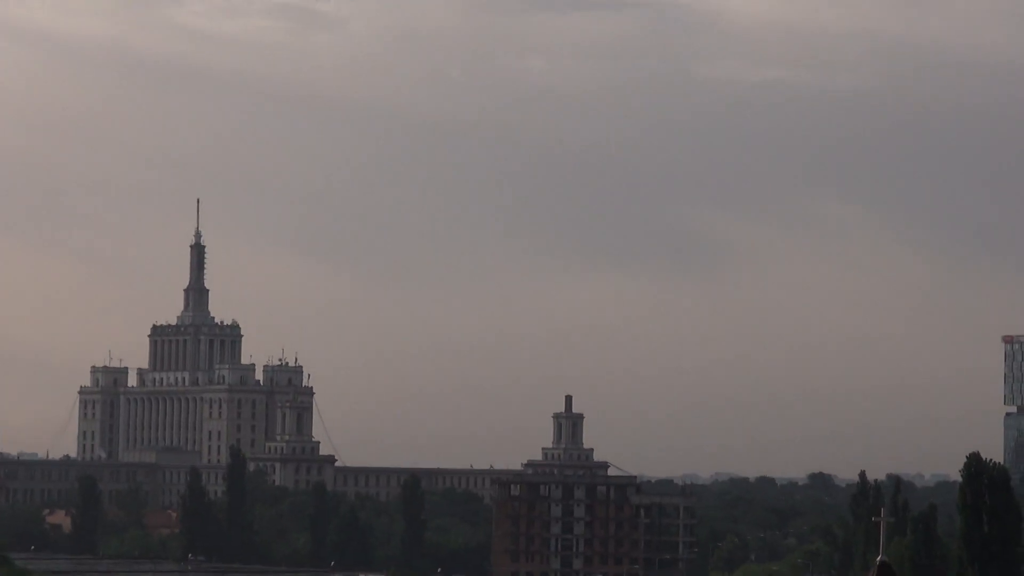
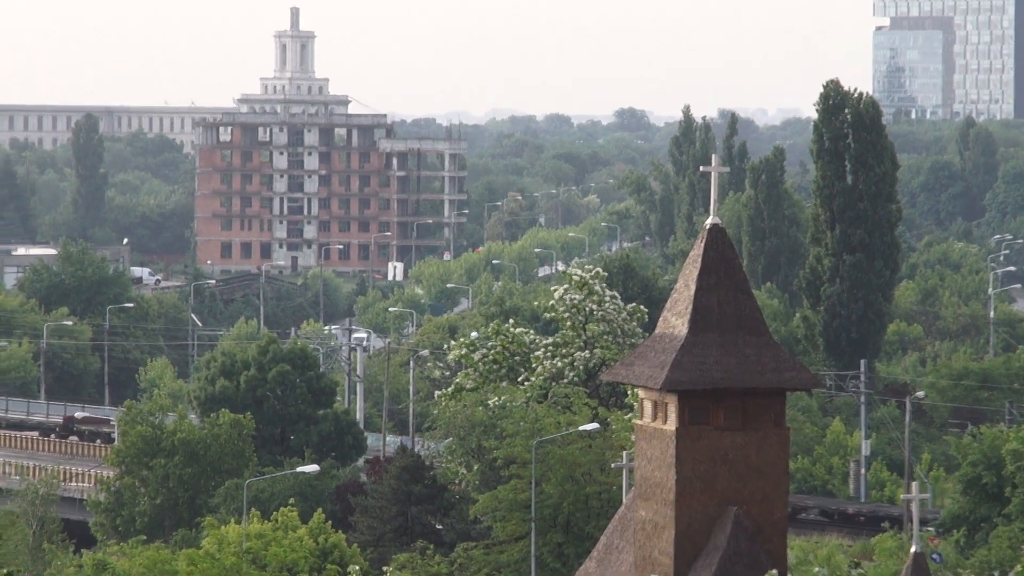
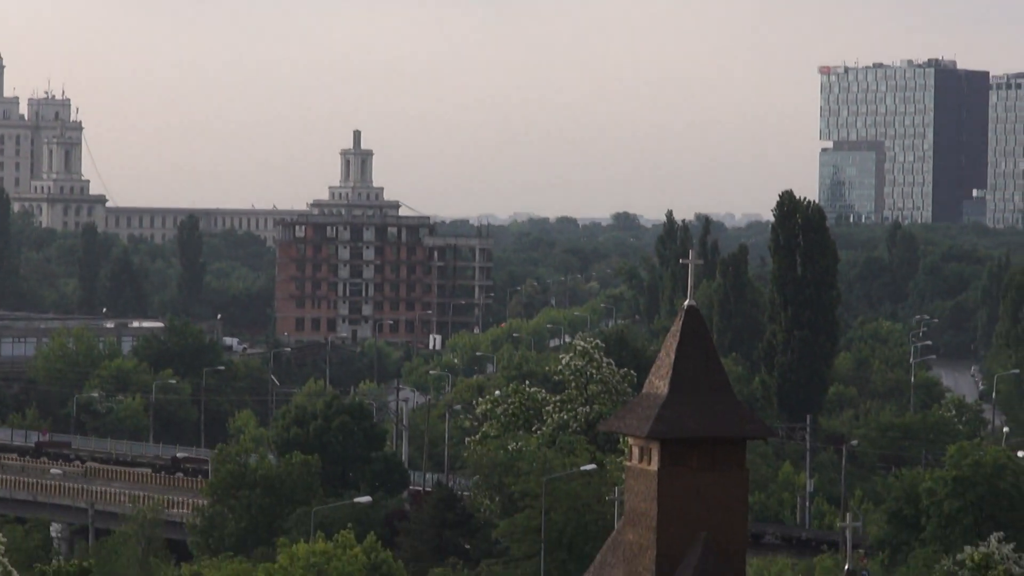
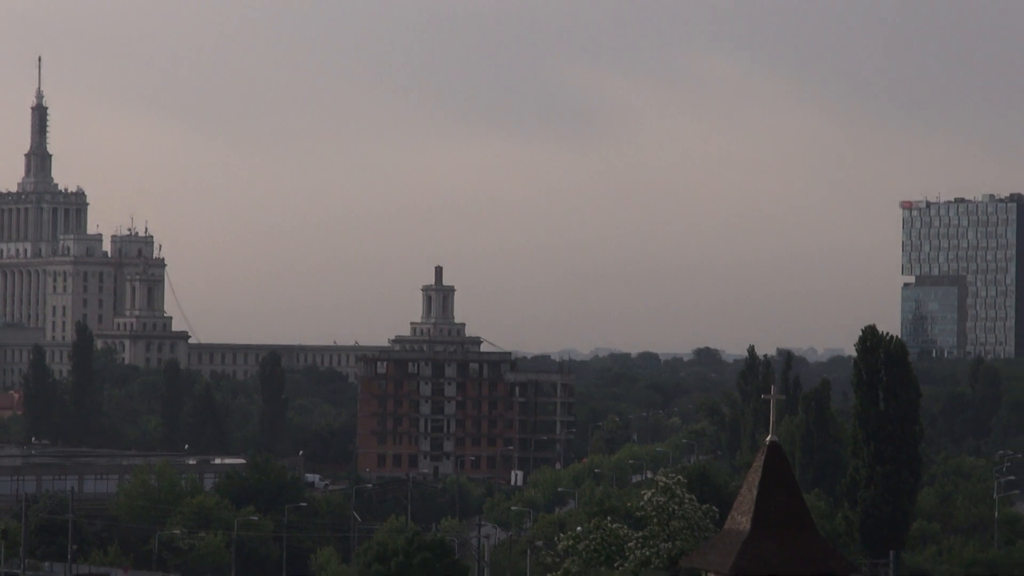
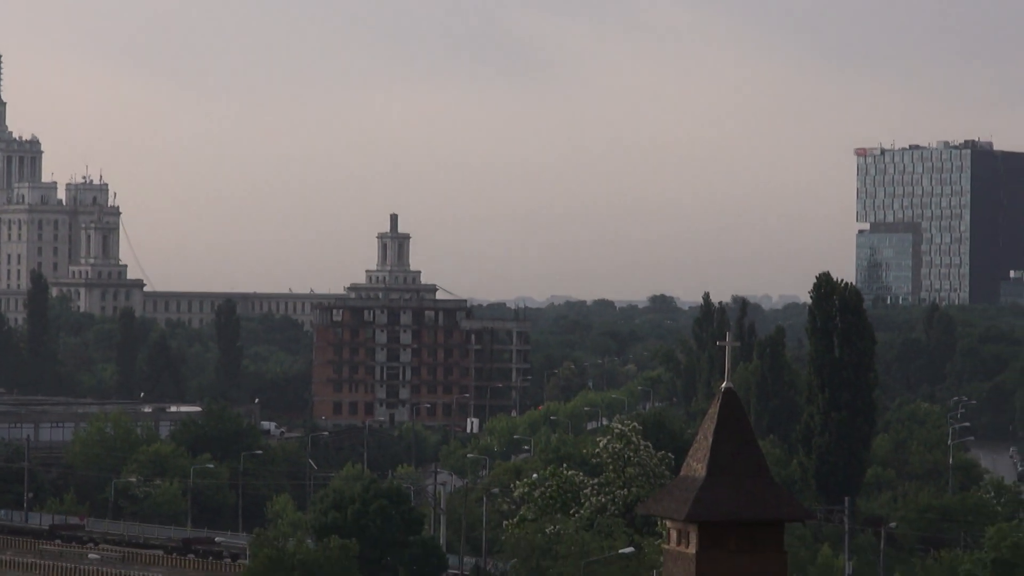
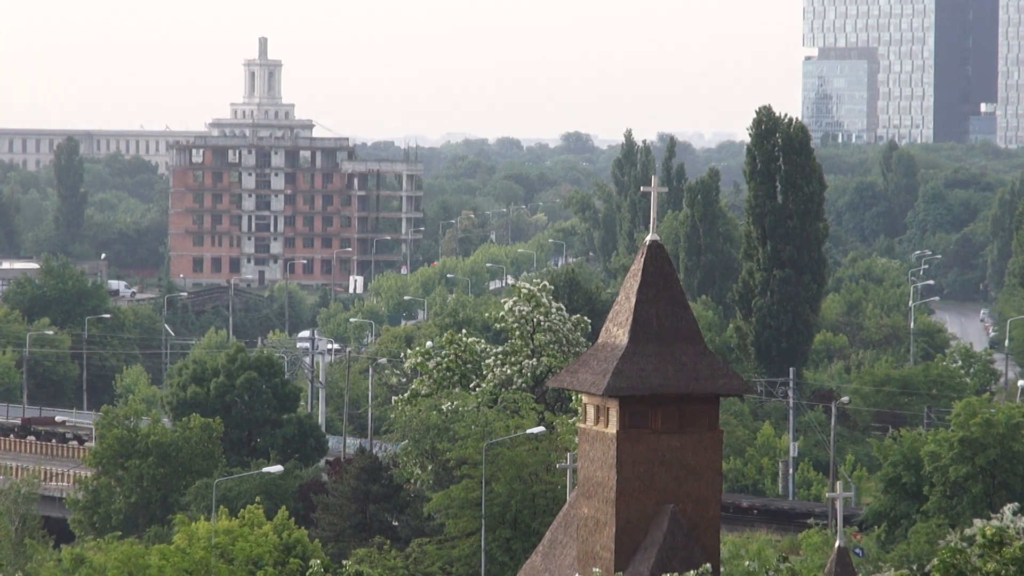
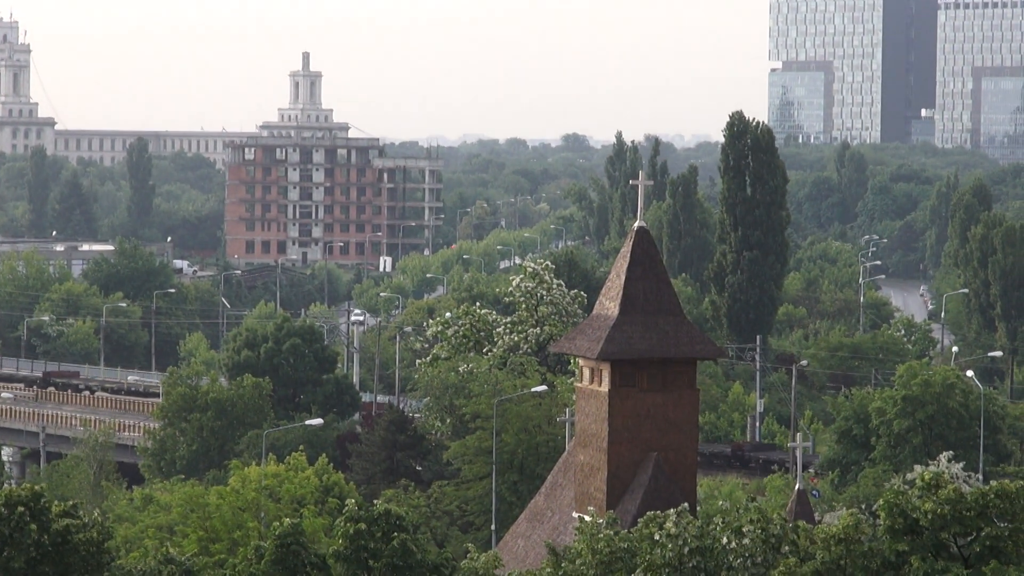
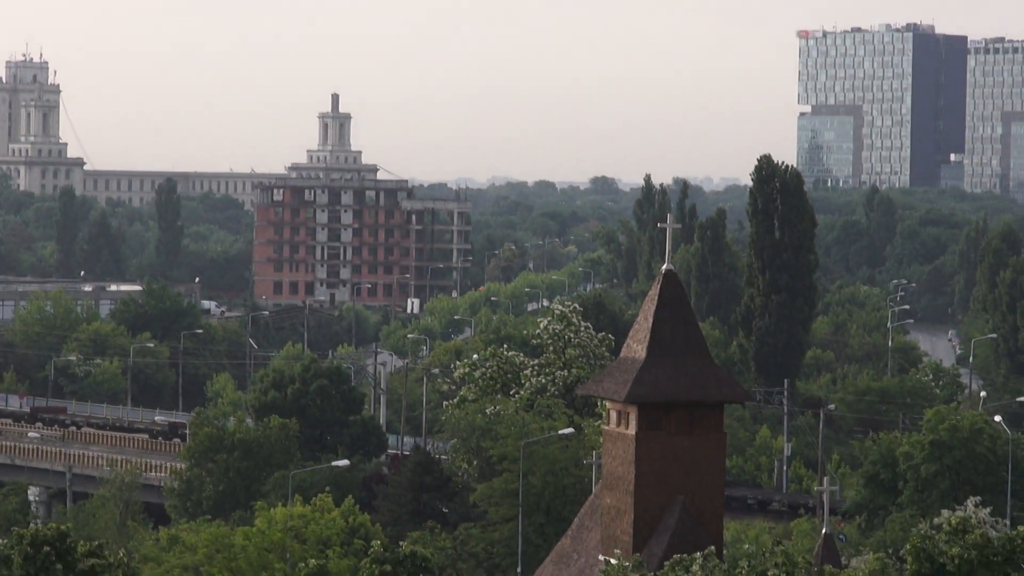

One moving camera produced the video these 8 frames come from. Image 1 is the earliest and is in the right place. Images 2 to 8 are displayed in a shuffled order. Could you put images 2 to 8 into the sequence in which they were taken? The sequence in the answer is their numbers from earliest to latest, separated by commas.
4, 5, 3, 8, 7, 6, 2
